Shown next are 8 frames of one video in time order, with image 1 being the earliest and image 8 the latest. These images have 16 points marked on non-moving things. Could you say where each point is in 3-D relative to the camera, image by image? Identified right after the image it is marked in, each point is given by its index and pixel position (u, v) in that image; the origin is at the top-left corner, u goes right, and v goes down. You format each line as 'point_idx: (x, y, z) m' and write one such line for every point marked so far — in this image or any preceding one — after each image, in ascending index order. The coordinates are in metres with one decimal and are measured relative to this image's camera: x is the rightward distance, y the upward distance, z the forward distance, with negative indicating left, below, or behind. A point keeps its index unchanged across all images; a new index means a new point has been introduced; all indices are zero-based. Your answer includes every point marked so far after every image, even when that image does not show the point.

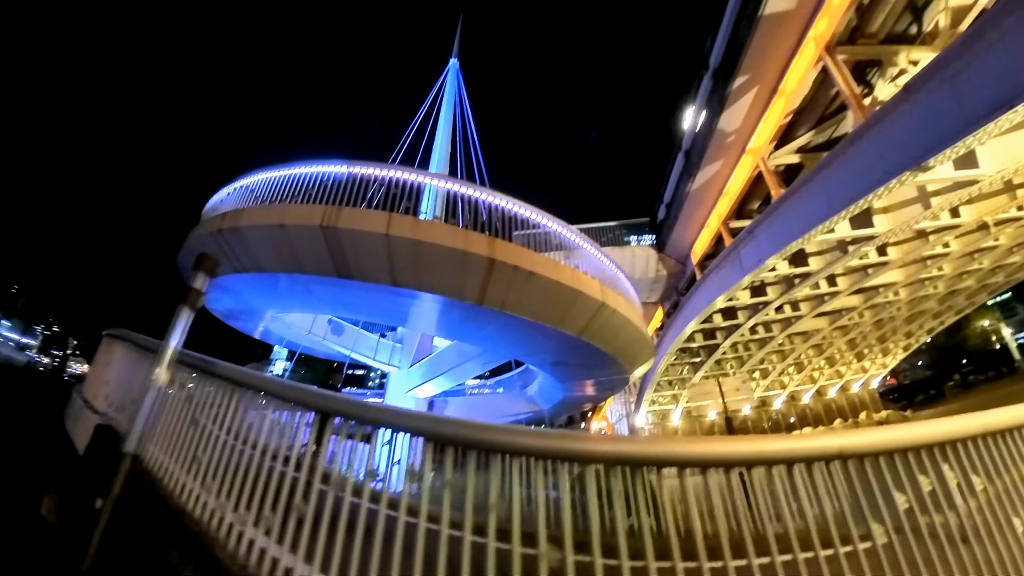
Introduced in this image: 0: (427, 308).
0: (-2.8, -0.7, +13.0) m
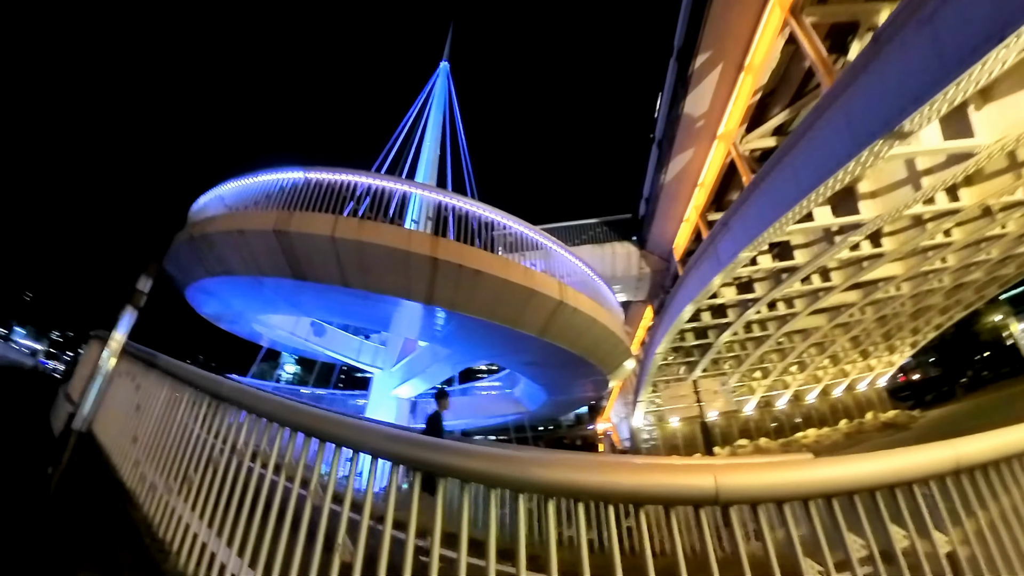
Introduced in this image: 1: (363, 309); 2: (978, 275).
0: (-3.3, -0.8, +12.5) m
1: (-4.4, -0.8, +13.6) m
2: (+15.9, +0.5, +16.2) m
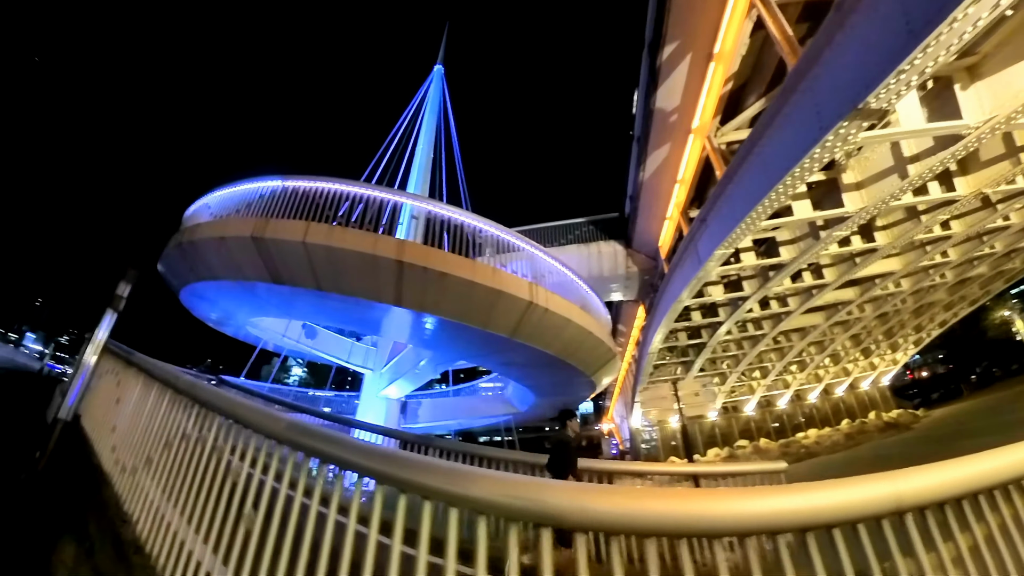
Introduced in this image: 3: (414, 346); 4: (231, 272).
0: (-3.5, -0.8, +12.3) m
1: (-4.7, -0.9, +13.4) m
2: (+15.6, +0.6, +15.8) m
3: (-2.9, -1.8, +13.9) m
4: (-7.0, +0.1, +12.8) m
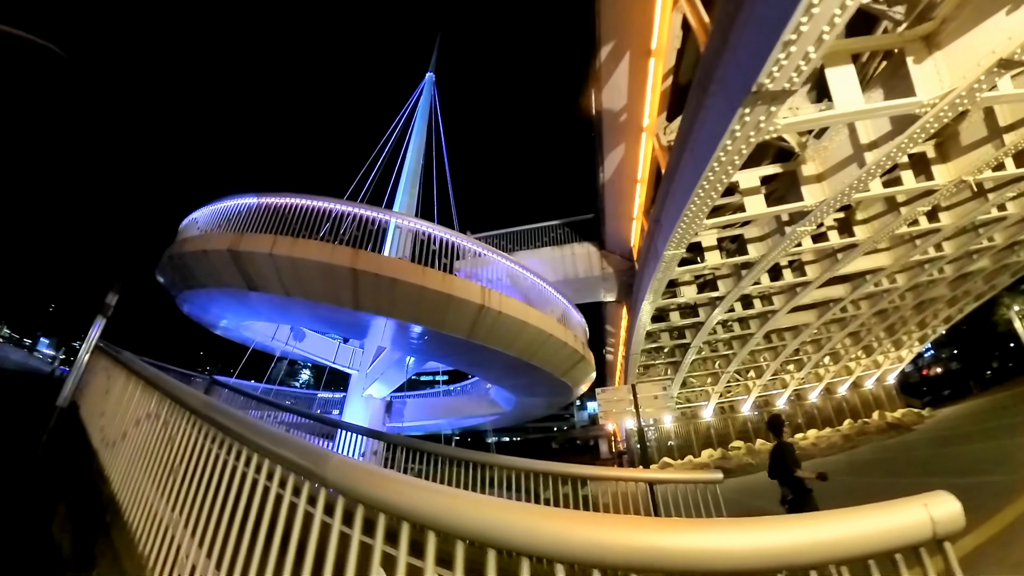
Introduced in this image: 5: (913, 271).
0: (-4.0, -0.8, +12.0) m
1: (-5.1, -0.9, +13.1) m
2: (+15.2, +0.8, +15.1) m
3: (-3.4, -1.8, +13.6) m
4: (-7.4, +0.1, +12.5) m
5: (+12.4, +0.6, +14.6) m
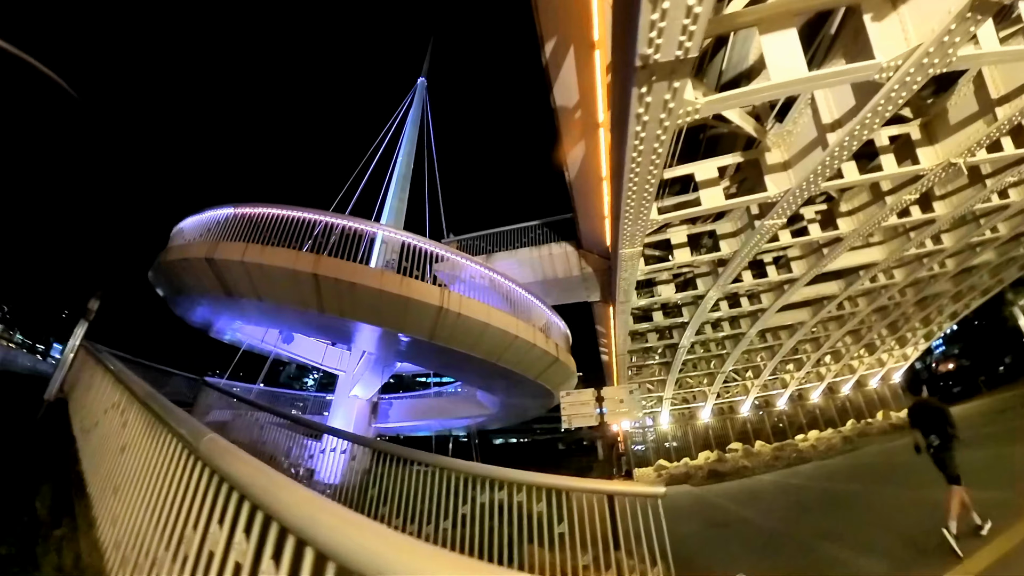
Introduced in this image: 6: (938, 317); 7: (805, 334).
0: (-4.4, -0.8, +11.6) m
1: (-5.5, -0.9, +12.7) m
2: (+14.8, +1.0, +14.4) m
3: (-3.7, -1.8, +13.2) m
4: (-7.9, 0.0, +12.2) m
5: (+12.0, +0.7, +14.0) m
6: (+17.9, -1.2, +19.5) m
7: (+10.8, -1.7, +17.0) m
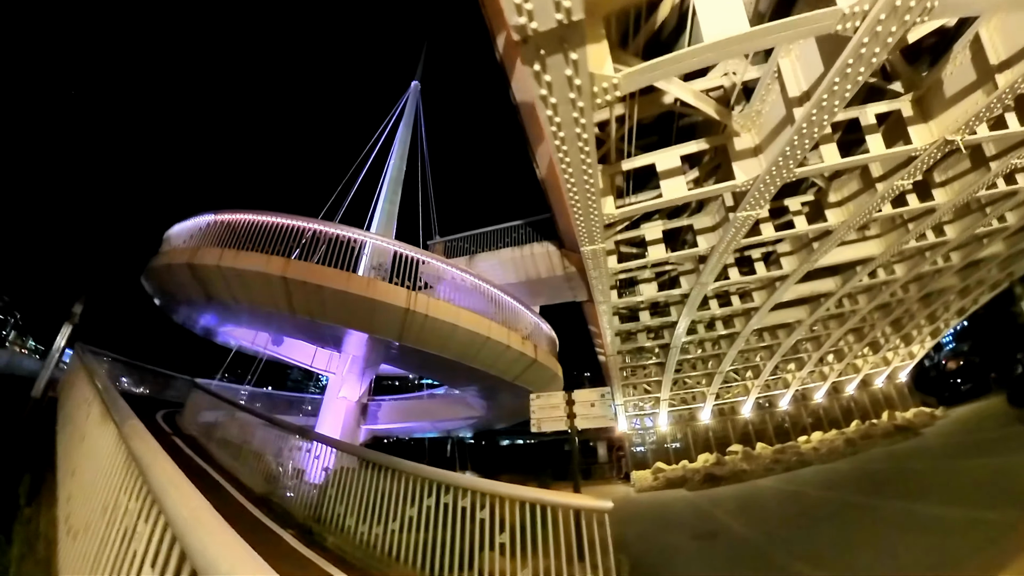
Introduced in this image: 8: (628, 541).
0: (-4.7, -0.9, +11.3) m
1: (-5.8, -1.0, +12.4) m
2: (+14.5, +1.2, +13.9) m
3: (-4.0, -1.9, +12.9) m
4: (-8.1, -0.1, +12.0) m
5: (+11.7, +0.8, +13.5) m
6: (+17.7, -1.0, +18.9) m
7: (+10.6, -1.6, +16.5) m
8: (+1.9, -4.4, +8.1) m
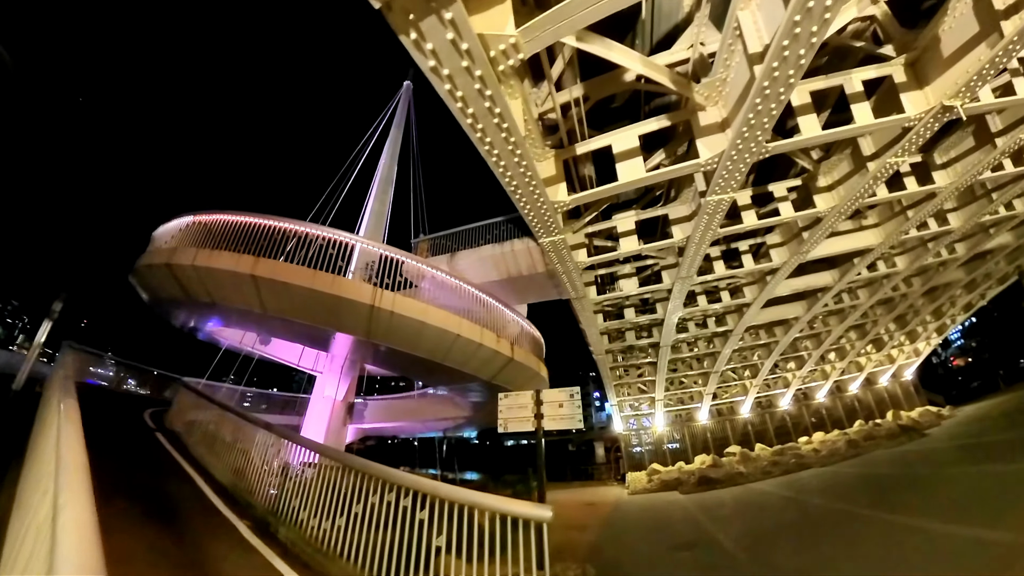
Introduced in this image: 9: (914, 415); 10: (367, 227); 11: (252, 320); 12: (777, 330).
0: (-5.0, -0.9, +11.0) m
1: (-6.1, -1.0, +12.1) m
2: (+14.2, +1.3, +13.4) m
3: (-4.3, -1.8, +12.6) m
4: (-8.5, -0.1, +11.6) m
5: (+11.4, +1.0, +13.0) m
6: (+17.4, -0.8, +18.4) m
7: (+10.3, -1.4, +16.0) m
8: (+1.6, -4.3, +7.7) m
9: (+13.9, -4.3, +16.0) m
10: (-5.4, +2.3, +17.5) m
11: (-6.6, -0.8, +11.9) m
12: (+9.9, -1.5, +16.8) m
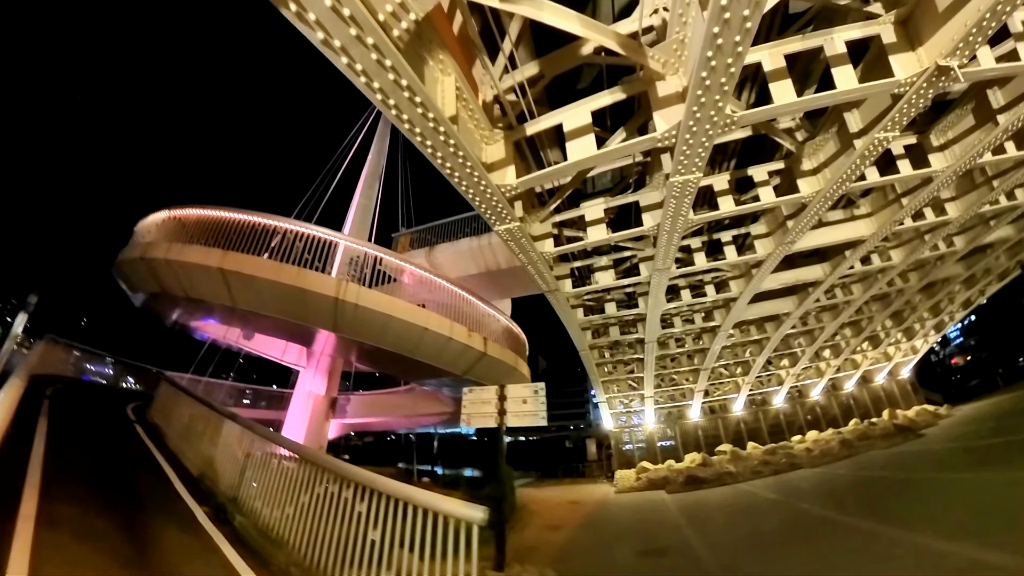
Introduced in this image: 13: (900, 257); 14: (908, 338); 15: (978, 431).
0: (-5.4, -0.7, +10.6) m
1: (-6.5, -0.8, +11.7) m
2: (+13.8, +1.4, +13.0) m
3: (-4.7, -1.7, +12.2) m
4: (-8.8, +0.1, +11.3) m
5: (+11.0, +1.1, +12.6) m
6: (+17.1, -0.7, +18.0) m
7: (+9.9, -1.3, +15.7) m
8: (+1.2, -4.2, +7.4) m
9: (+13.5, -4.2, +15.7) m
10: (-5.7, +2.5, +17.1) m
11: (-6.9, -0.6, +11.5) m
12: (+9.5, -1.3, +16.4) m
13: (+11.0, +0.8, +12.8) m
14: (+17.0, -2.1, +19.8) m
15: (+12.3, -3.5, +12.0) m
